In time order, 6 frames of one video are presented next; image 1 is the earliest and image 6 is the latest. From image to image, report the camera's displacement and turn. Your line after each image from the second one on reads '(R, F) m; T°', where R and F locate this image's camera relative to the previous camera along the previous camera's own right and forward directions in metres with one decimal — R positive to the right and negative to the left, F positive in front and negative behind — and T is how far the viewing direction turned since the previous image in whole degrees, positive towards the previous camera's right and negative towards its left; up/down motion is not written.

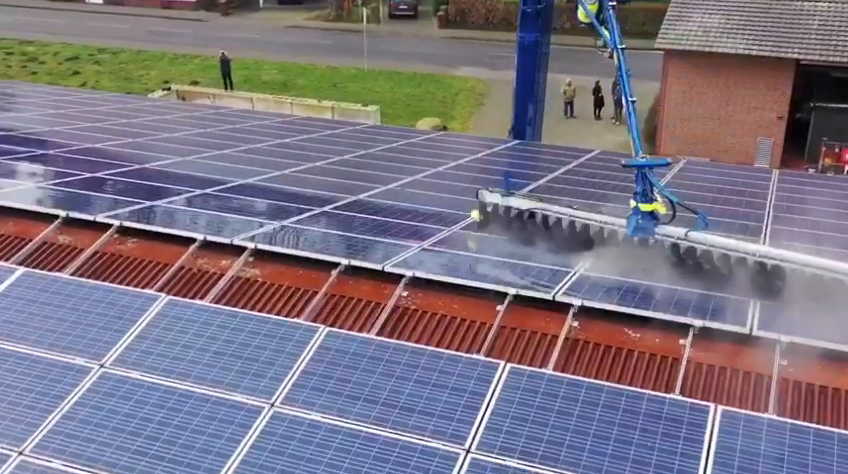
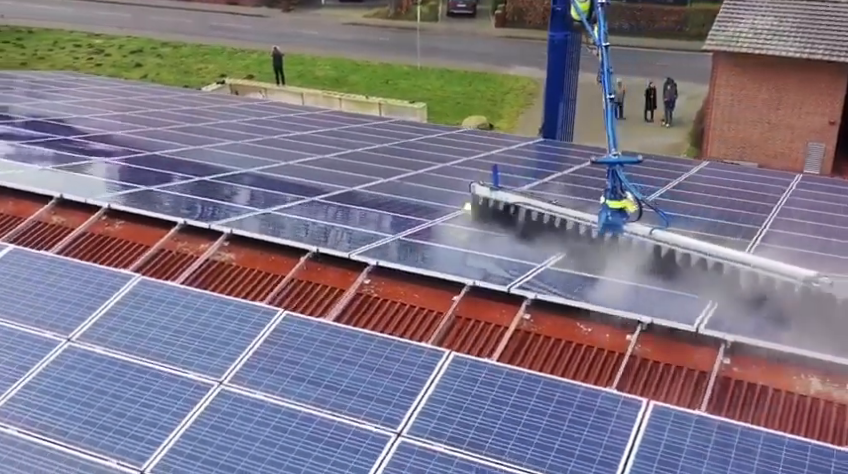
(+1.2, -0.1) m; -4°
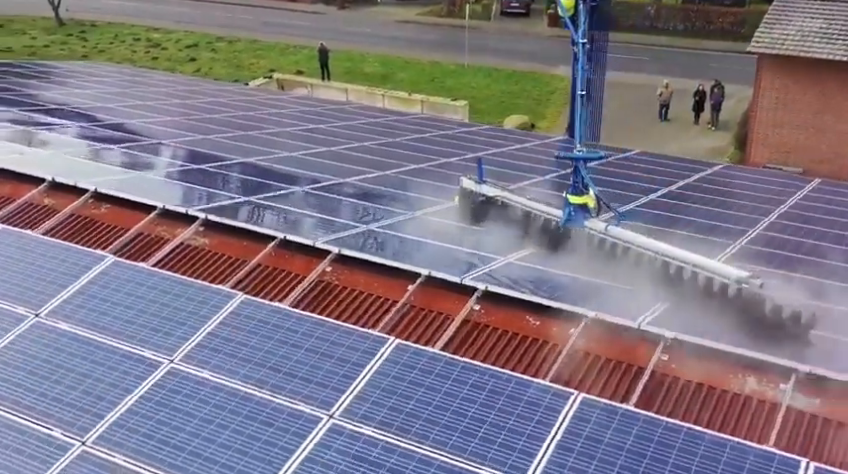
(+1.2, -0.1) m; -3°
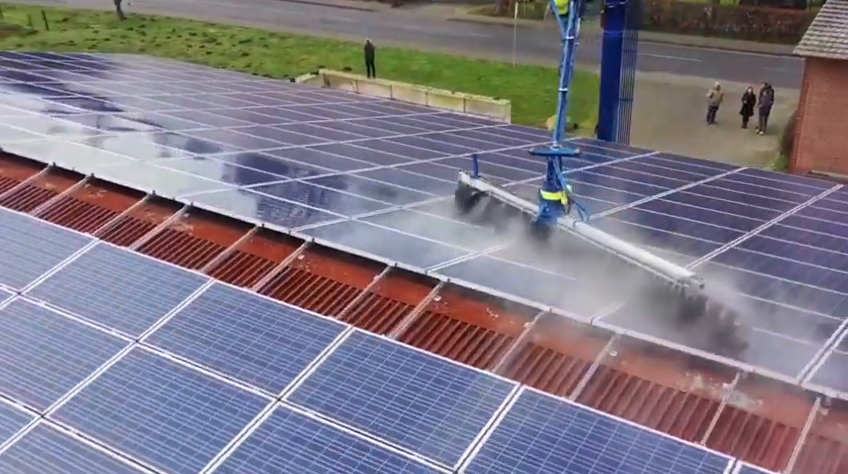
(+1.0, -0.1) m; -3°
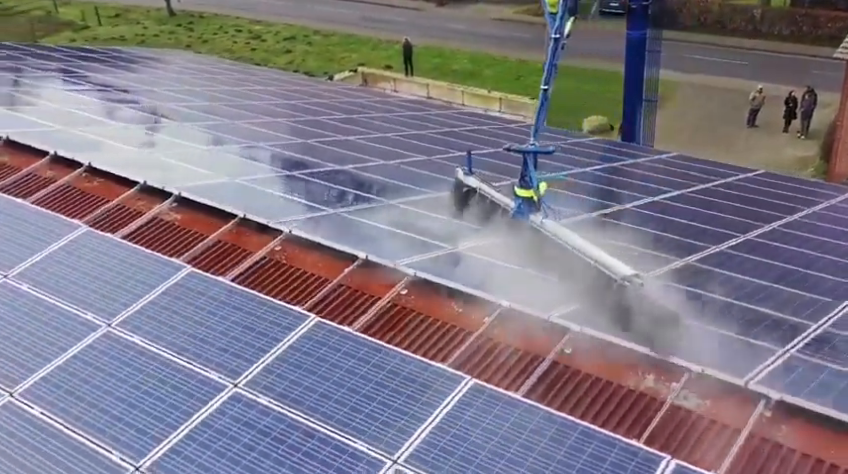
(+0.9, -0.1) m; -3°
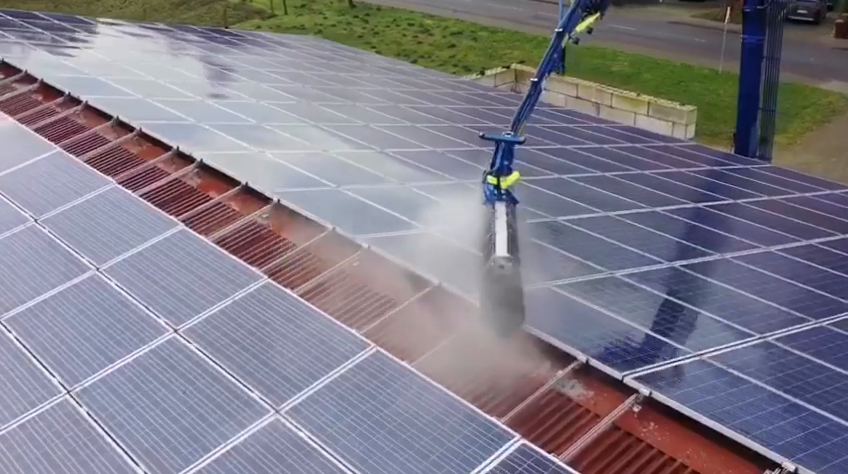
(+2.6, -0.2) m; -11°
